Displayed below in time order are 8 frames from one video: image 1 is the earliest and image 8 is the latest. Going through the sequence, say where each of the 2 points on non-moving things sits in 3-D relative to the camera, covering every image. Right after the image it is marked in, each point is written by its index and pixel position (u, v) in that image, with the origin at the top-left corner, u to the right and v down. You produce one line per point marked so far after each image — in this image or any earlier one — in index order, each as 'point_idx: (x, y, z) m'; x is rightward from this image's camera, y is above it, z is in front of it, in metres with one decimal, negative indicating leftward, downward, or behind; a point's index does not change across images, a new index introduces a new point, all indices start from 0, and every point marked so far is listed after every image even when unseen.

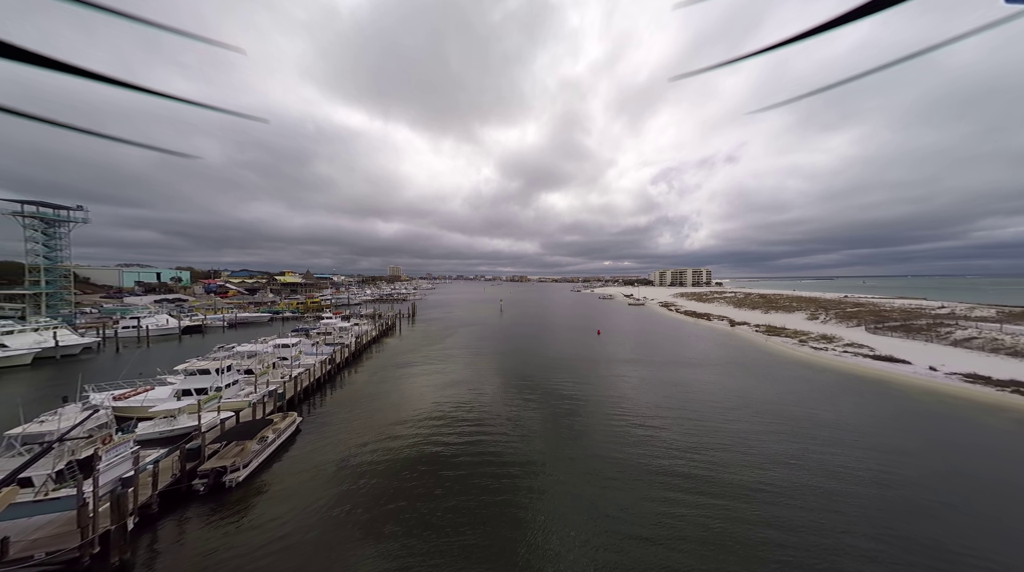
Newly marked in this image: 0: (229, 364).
0: (-17.1, -4.7, +16.0) m
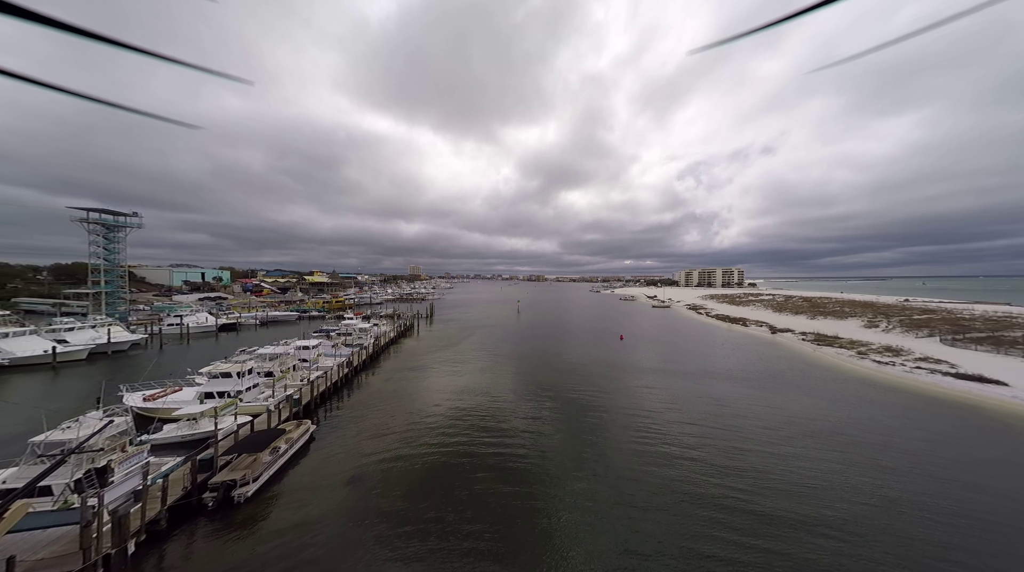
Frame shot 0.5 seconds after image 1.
0: (-15.9, -5.0, +16.1) m
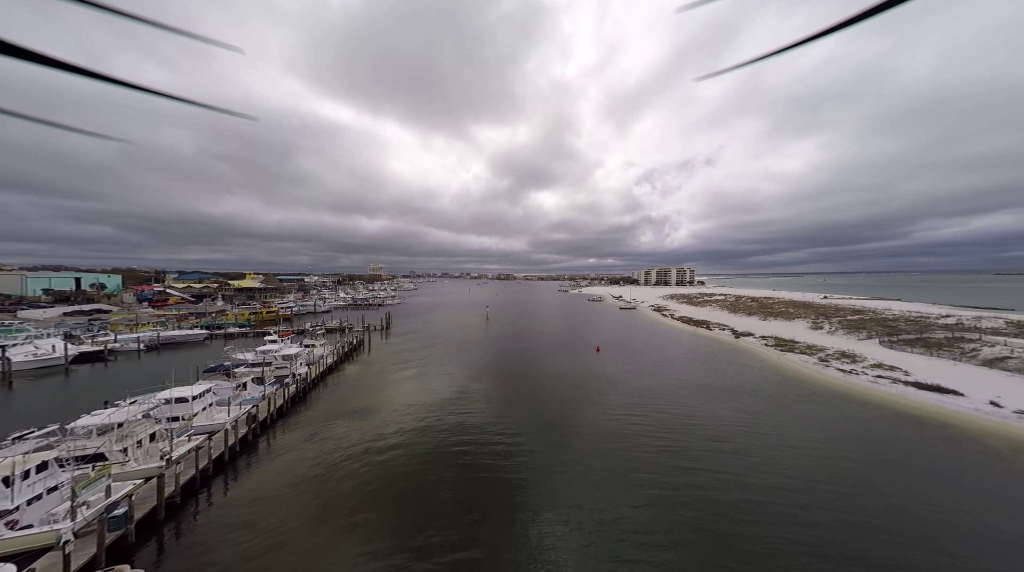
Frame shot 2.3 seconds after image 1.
0: (-17.4, -6.5, +9.8) m
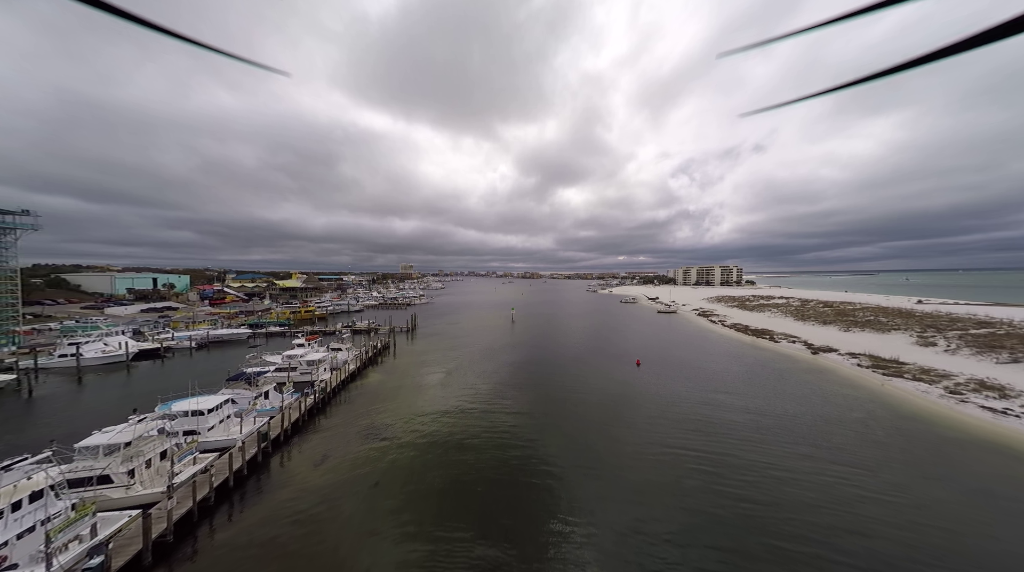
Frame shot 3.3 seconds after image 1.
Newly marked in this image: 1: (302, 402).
0: (-16.2, -7.0, +8.9) m
1: (-15.2, -8.4, +19.4) m
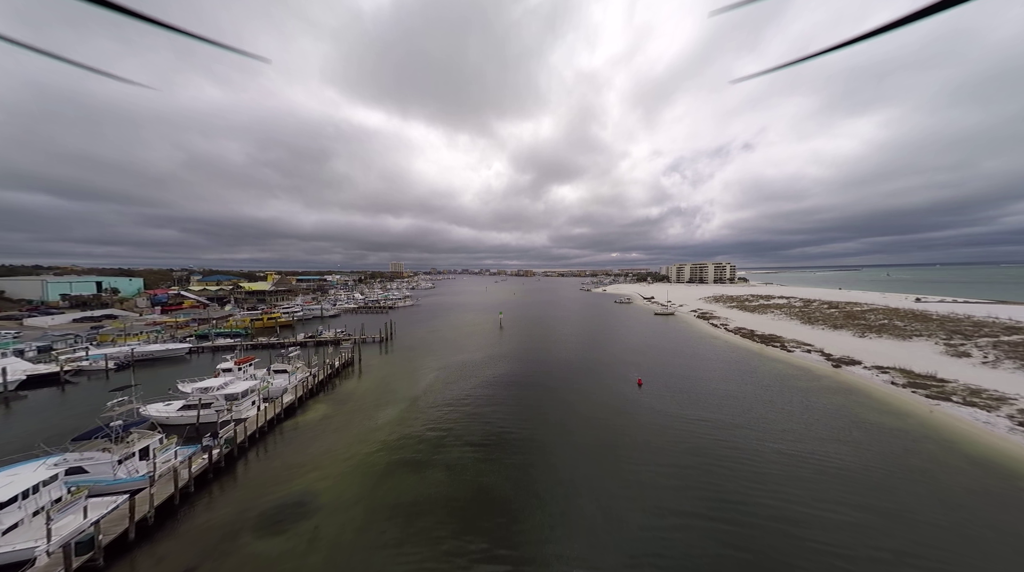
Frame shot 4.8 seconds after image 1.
0: (-17.7, -8.1, +3.8) m
1: (-17.0, -9.4, +14.3) m
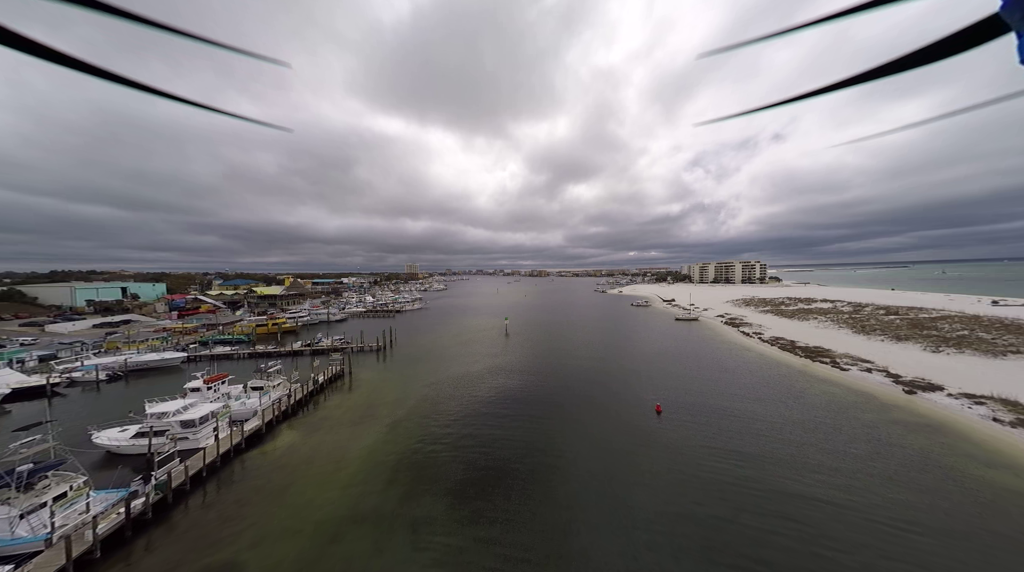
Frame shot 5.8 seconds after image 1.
0: (-19.3, -9.0, +1.6) m
1: (-18.0, -10.3, +12.1) m
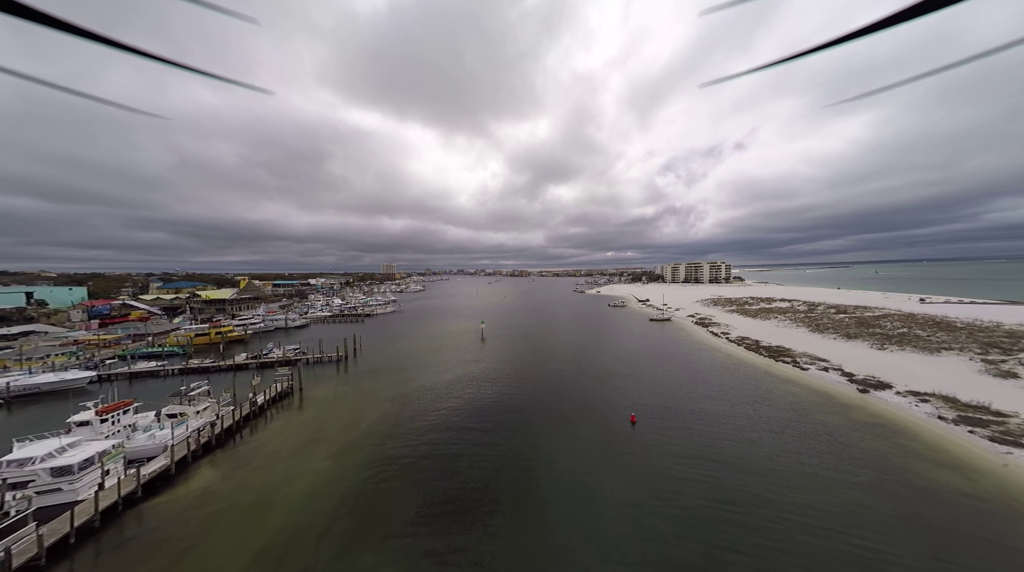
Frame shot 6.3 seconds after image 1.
0: (-20.4, -9.6, -1.6) m
1: (-19.8, -10.8, +8.9) m
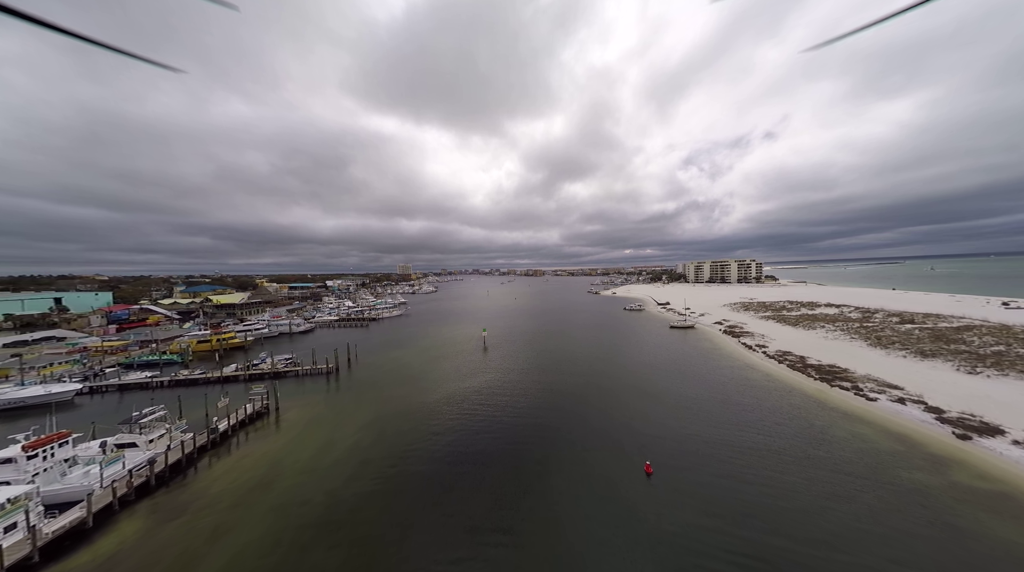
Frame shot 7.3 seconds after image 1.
0: (-22.7, -10.8, -4.0) m
1: (-21.5, -12.0, +6.5) m
